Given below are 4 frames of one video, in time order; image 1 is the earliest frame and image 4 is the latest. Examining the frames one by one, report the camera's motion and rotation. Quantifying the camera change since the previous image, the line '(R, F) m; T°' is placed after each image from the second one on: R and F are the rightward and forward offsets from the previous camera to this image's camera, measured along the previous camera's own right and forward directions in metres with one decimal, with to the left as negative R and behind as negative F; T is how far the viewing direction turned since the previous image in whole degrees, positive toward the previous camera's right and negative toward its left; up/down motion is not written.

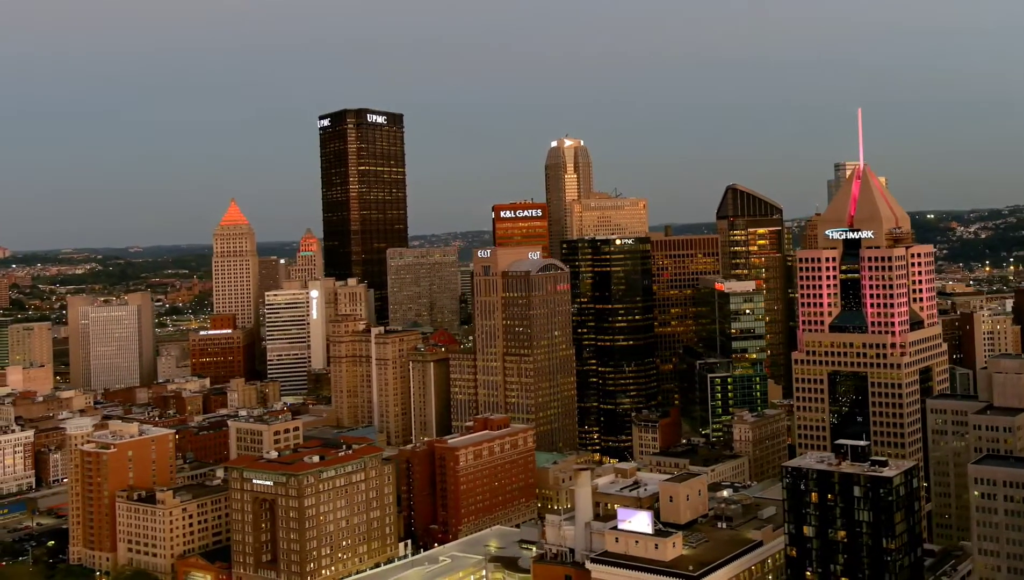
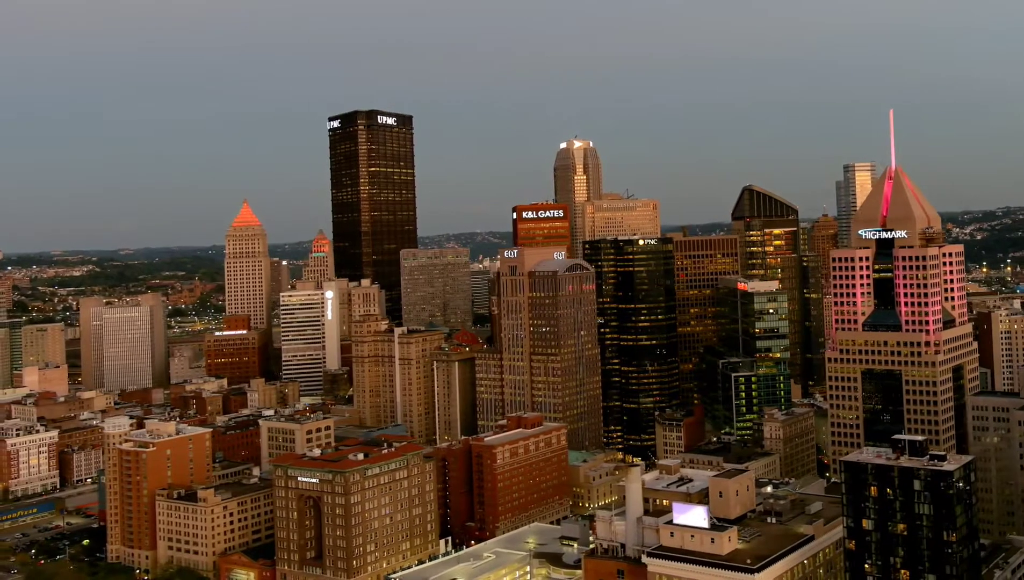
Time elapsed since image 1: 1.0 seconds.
(-4.5, -1.0) m; 0°
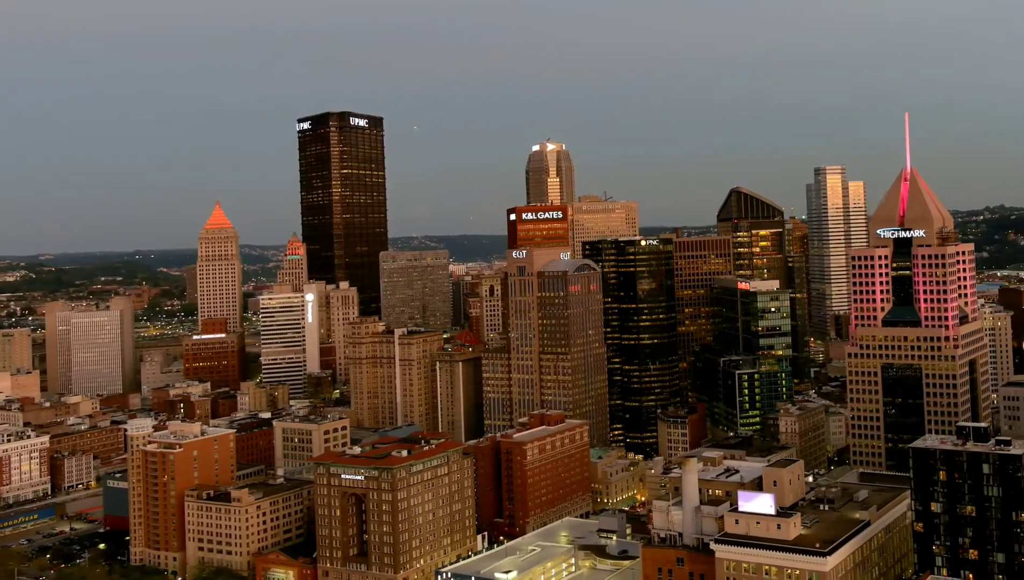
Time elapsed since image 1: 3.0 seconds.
(-9.6, -0.9) m; +4°
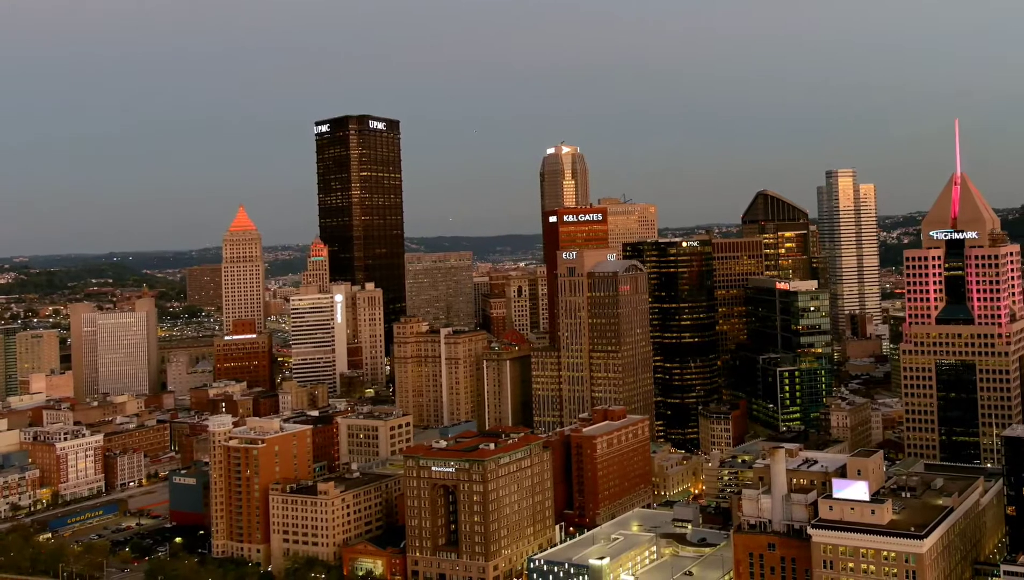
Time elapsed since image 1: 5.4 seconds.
(-9.6, -3.9) m; +1°
